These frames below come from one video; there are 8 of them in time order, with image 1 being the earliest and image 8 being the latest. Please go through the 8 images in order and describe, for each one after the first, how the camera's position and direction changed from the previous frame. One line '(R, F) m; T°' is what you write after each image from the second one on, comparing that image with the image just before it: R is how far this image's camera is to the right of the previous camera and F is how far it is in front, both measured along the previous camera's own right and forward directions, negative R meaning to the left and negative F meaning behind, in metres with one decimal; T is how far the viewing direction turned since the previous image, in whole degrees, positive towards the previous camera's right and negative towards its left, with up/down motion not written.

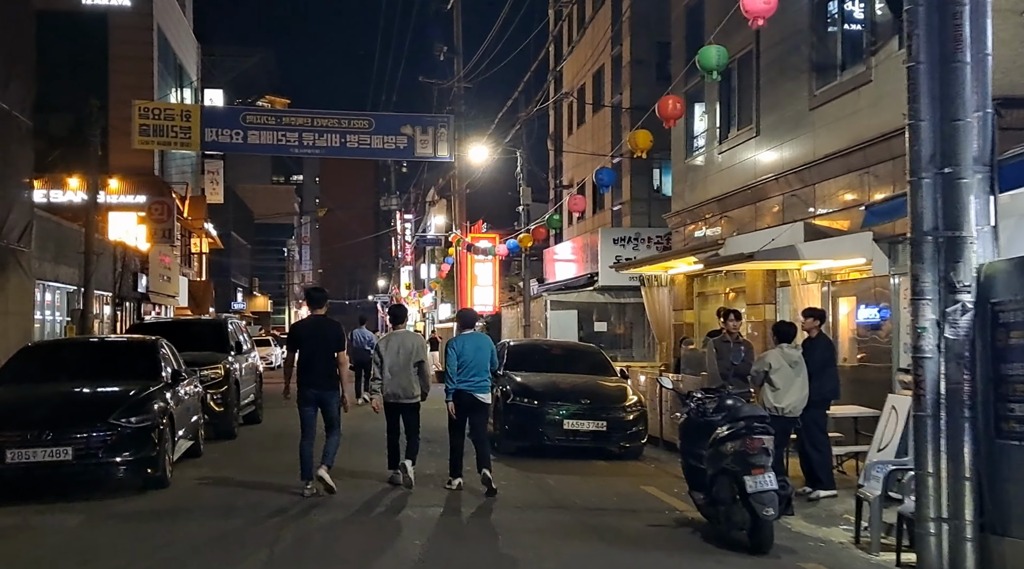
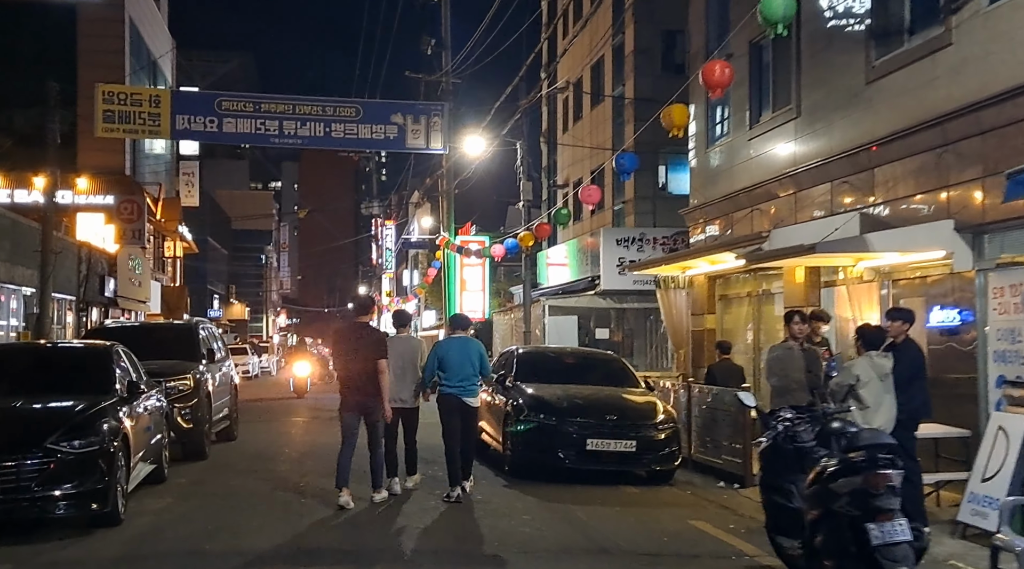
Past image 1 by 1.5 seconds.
(-0.4, +1.8) m; +1°
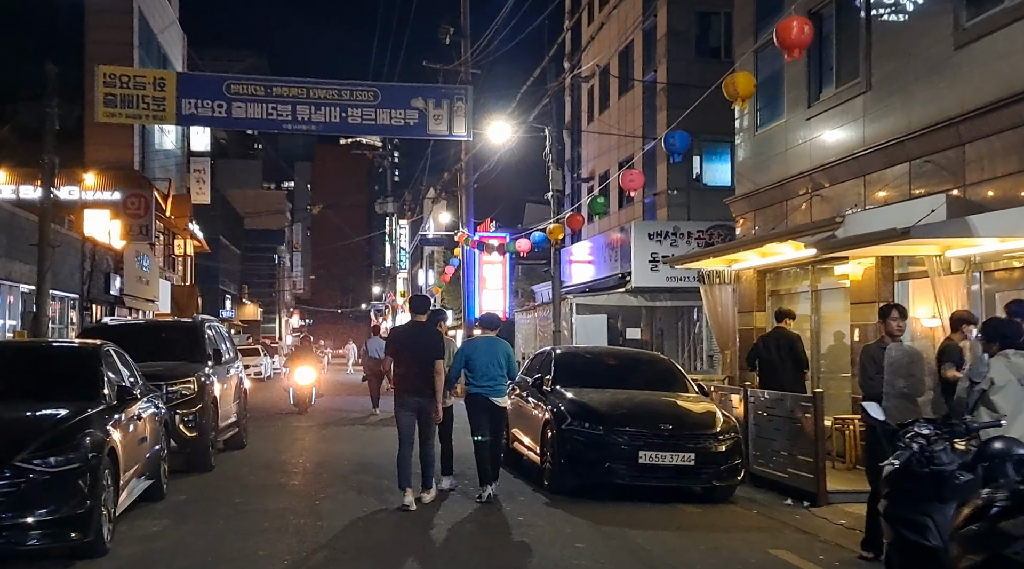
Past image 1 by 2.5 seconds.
(-0.3, +1.4) m; -1°
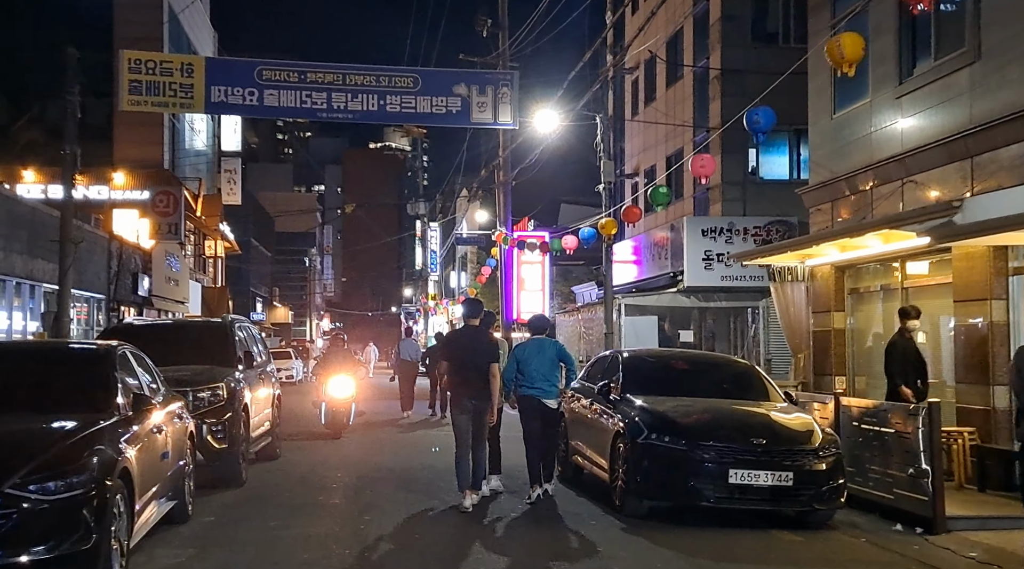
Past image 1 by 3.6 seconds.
(-0.4, +1.3) m; -2°
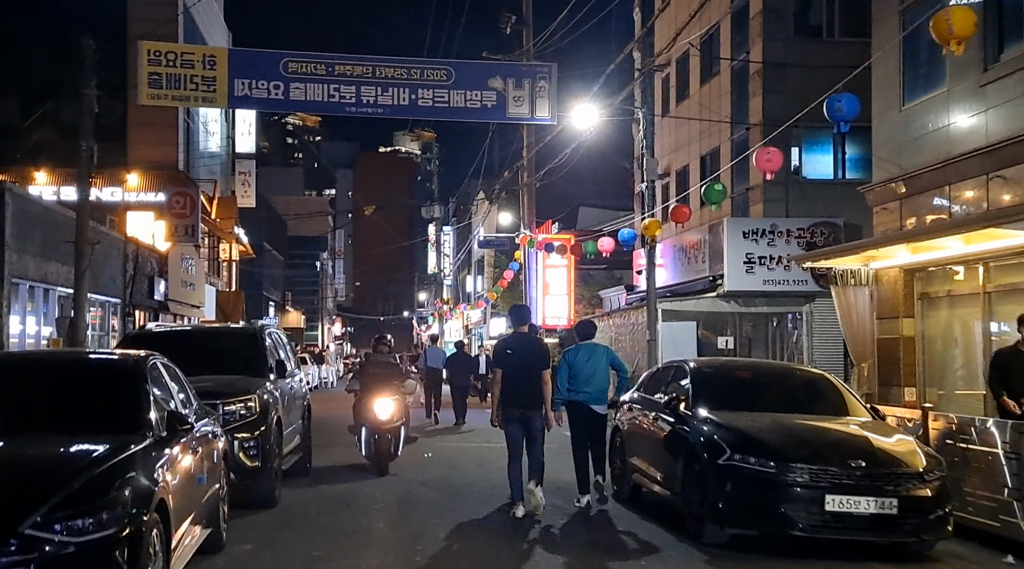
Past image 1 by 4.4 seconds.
(-0.5, +0.9) m; 0°
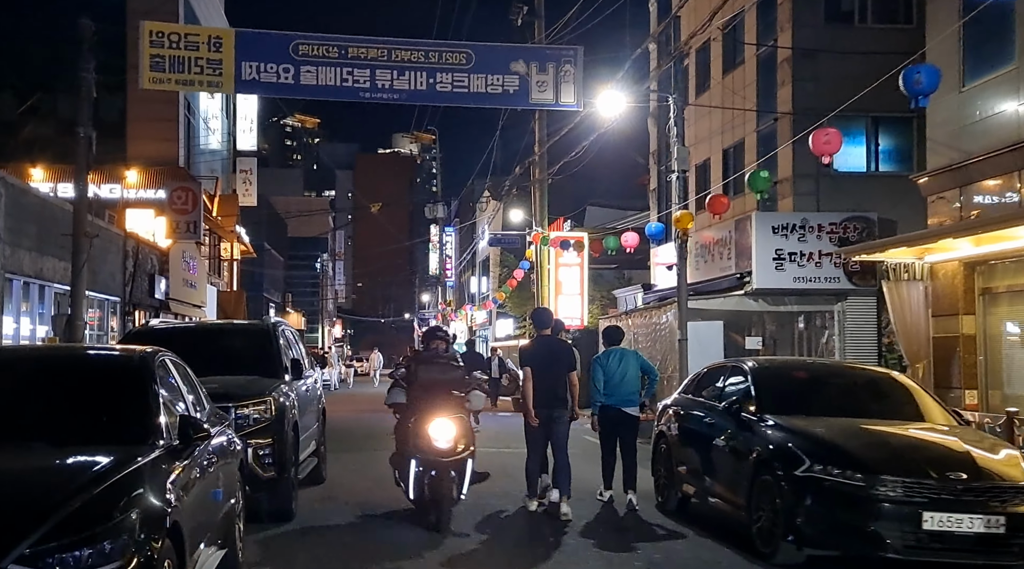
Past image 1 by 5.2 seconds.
(-0.4, +1.0) m; 0°
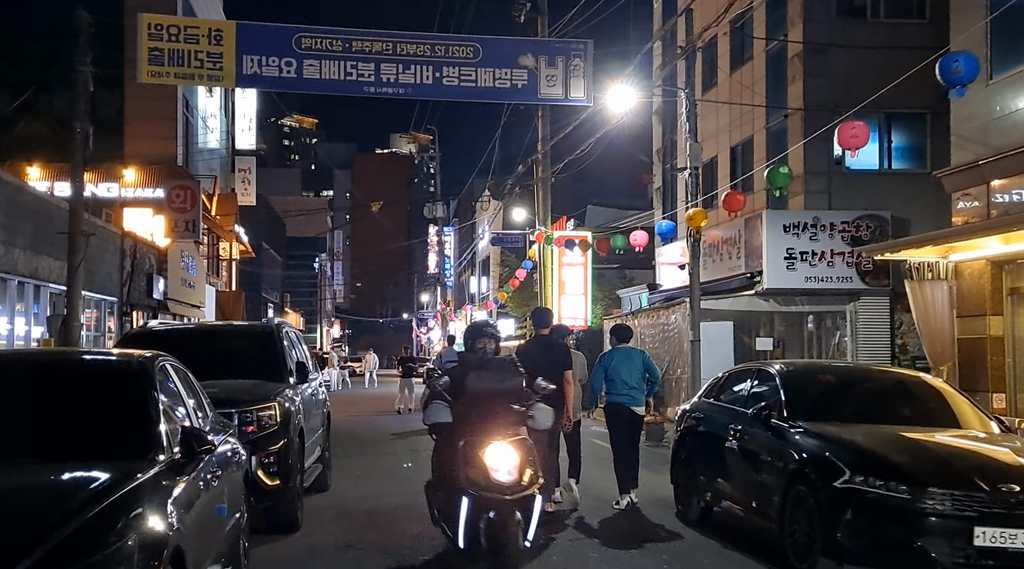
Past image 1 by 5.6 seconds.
(-0.2, +0.4) m; 0°
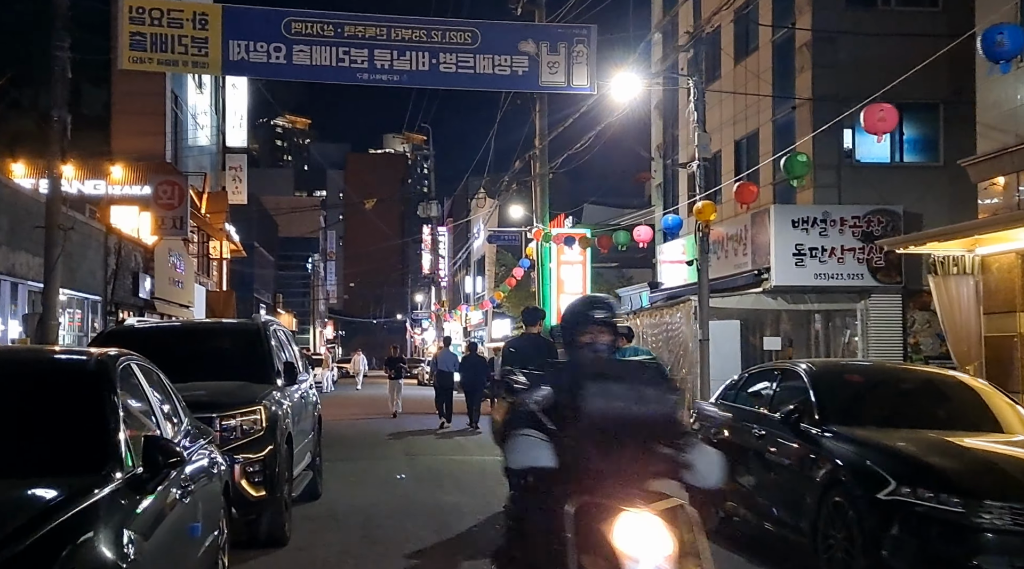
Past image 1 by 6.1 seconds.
(-0.1, +0.7) m; 0°
